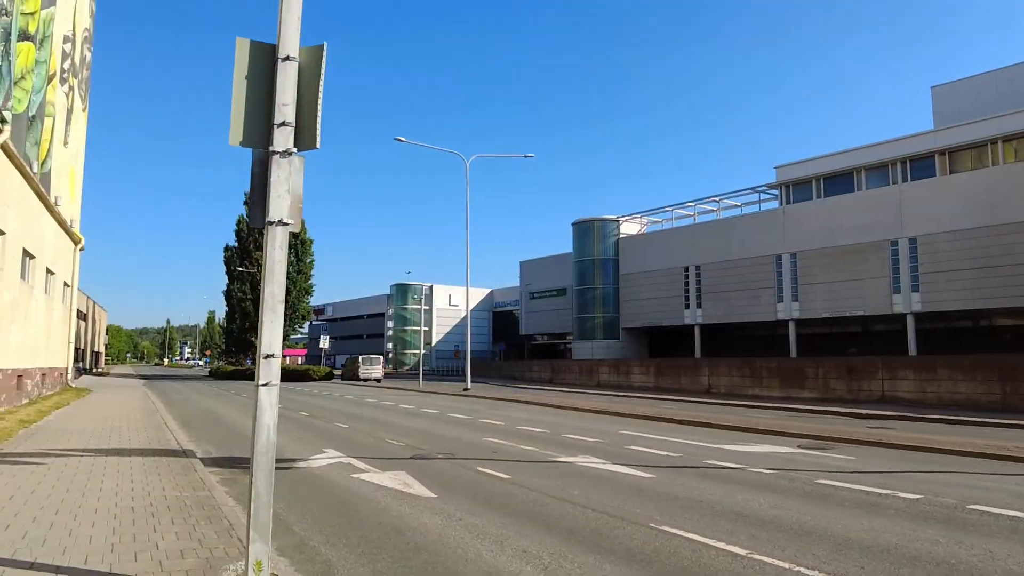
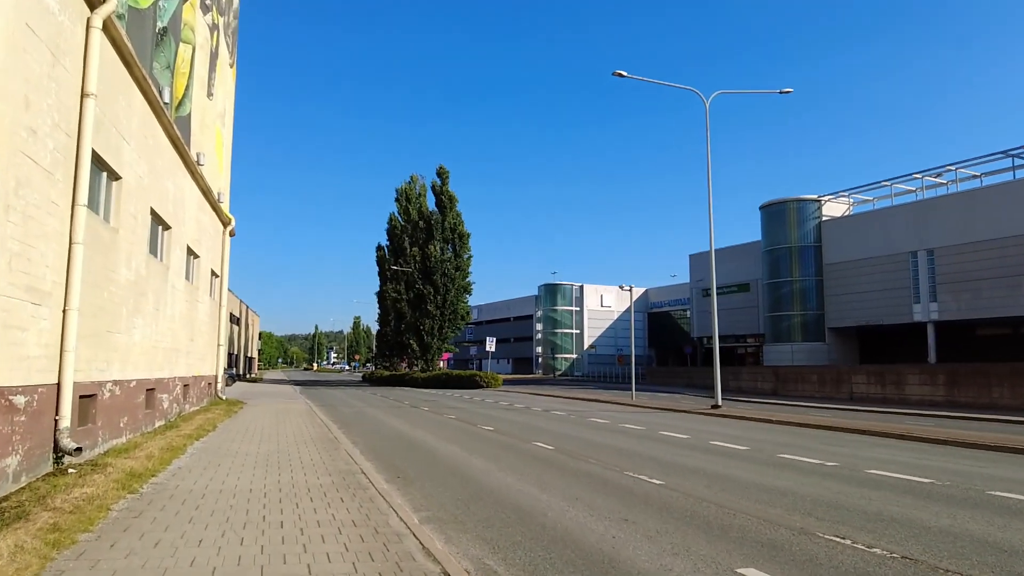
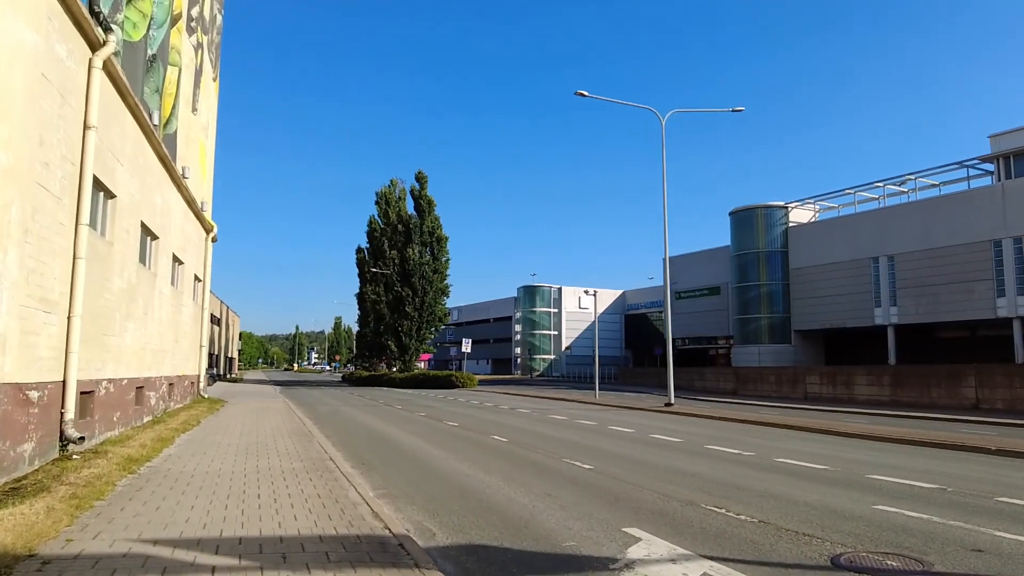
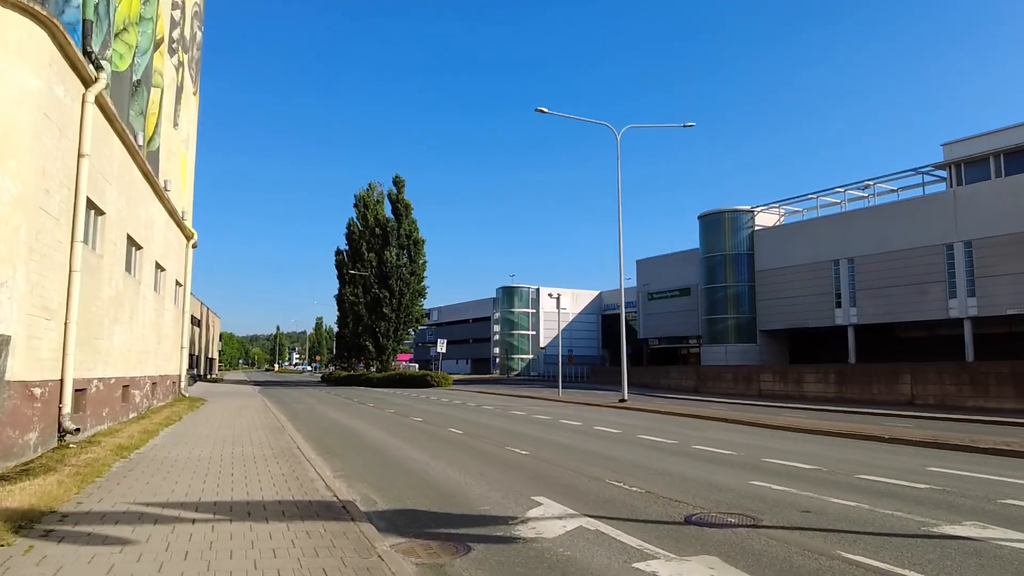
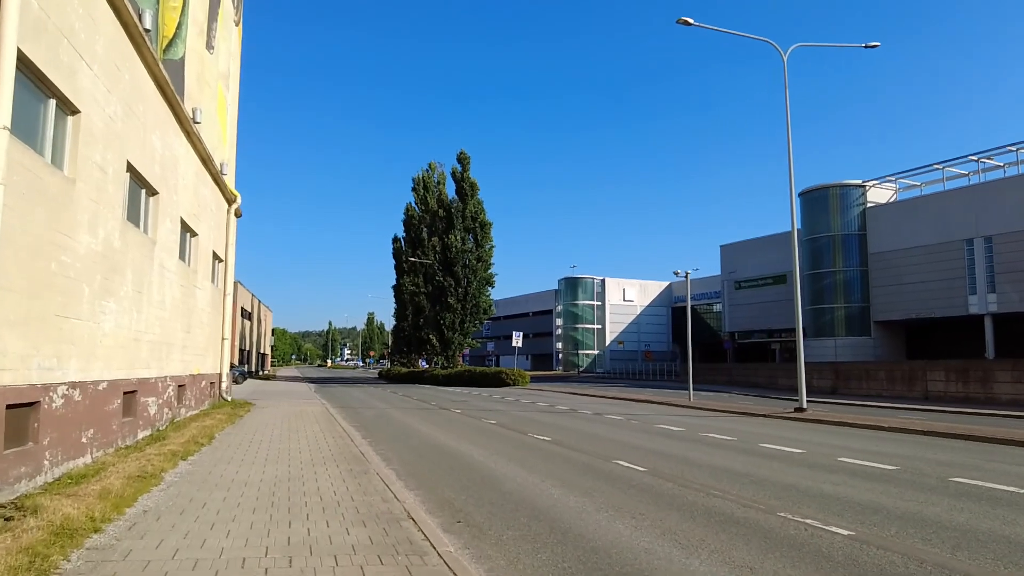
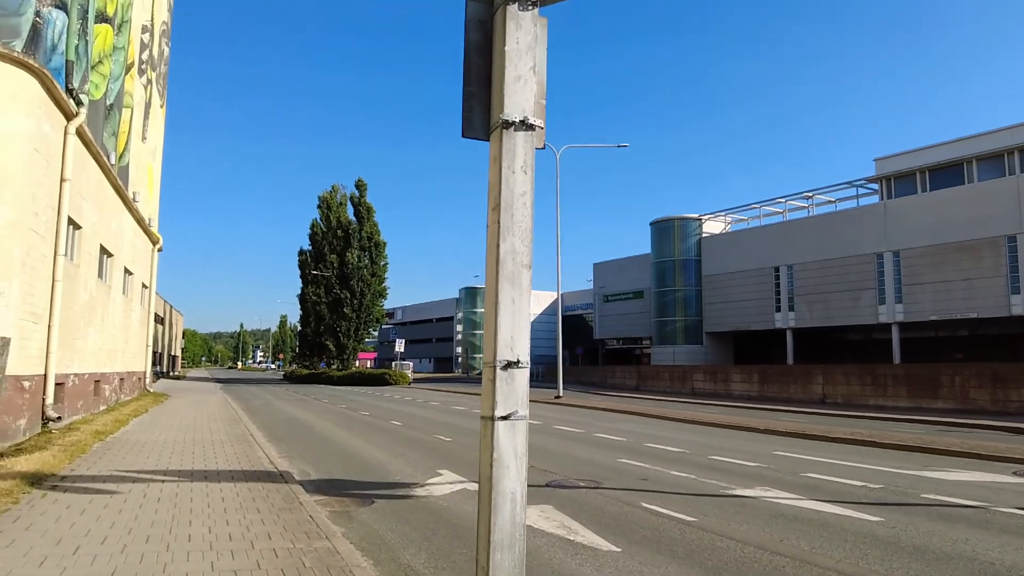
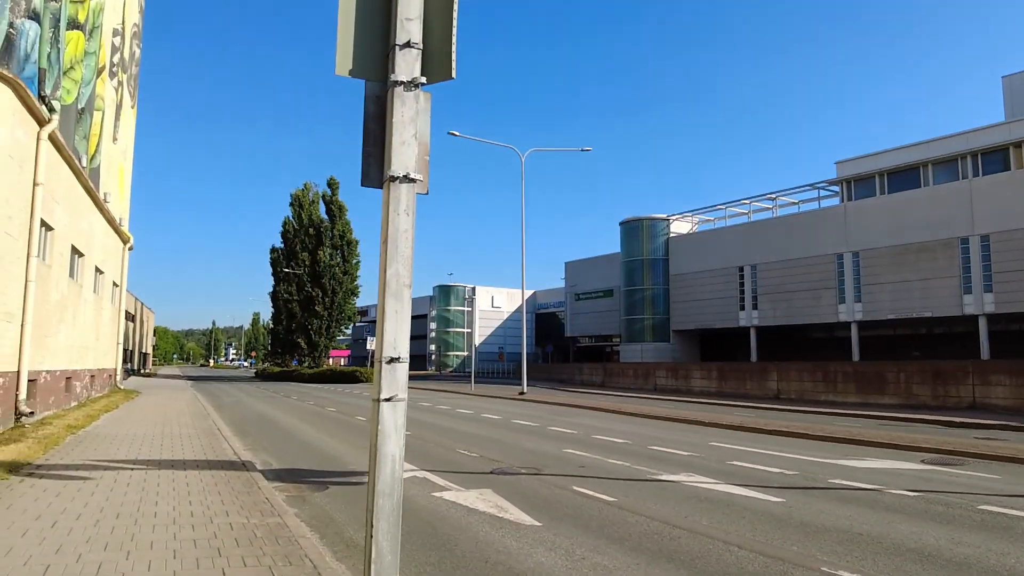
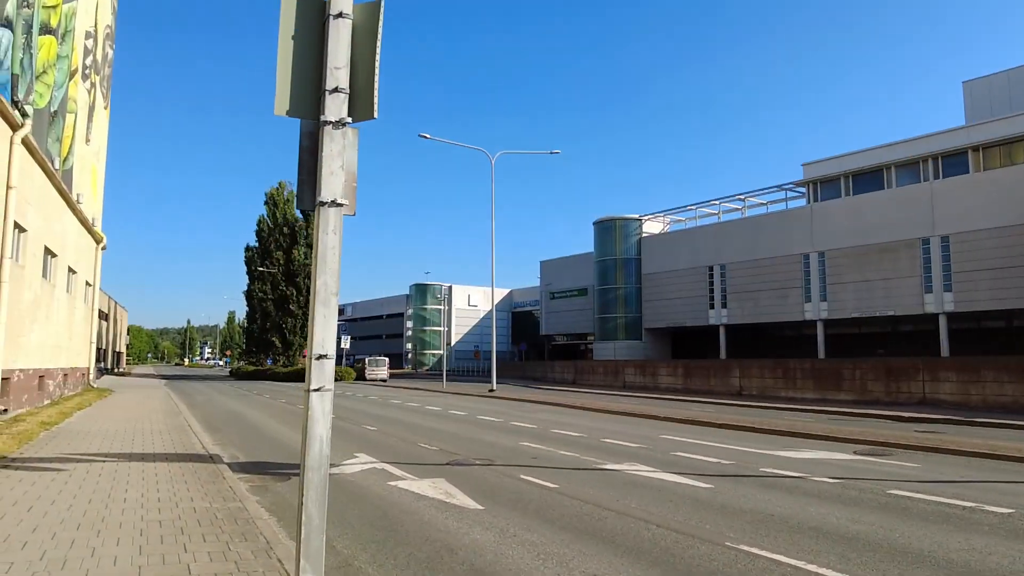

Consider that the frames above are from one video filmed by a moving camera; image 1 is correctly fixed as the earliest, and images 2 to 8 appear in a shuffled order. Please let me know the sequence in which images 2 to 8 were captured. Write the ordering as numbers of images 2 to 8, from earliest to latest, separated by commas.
8, 7, 6, 4, 3, 2, 5
